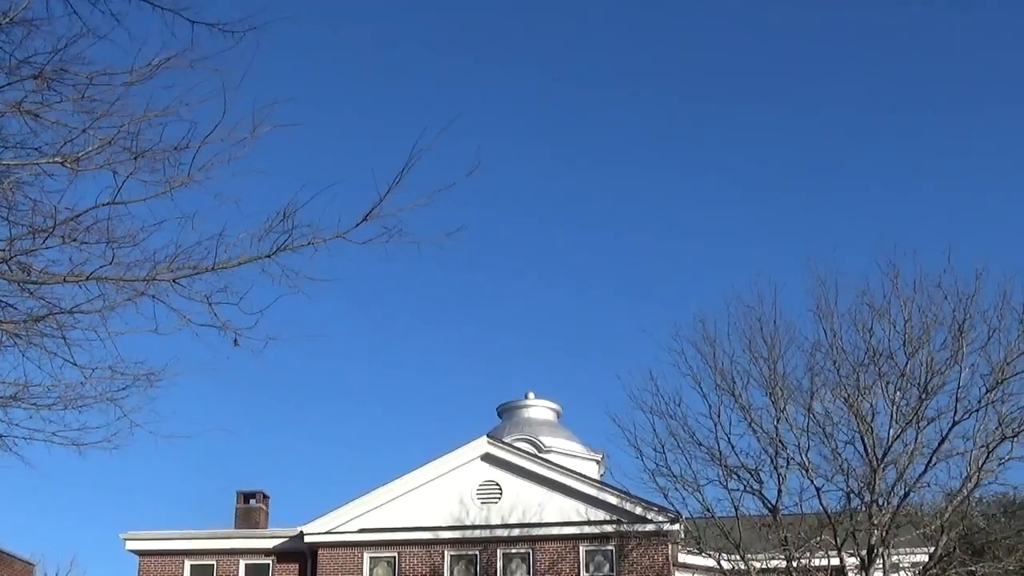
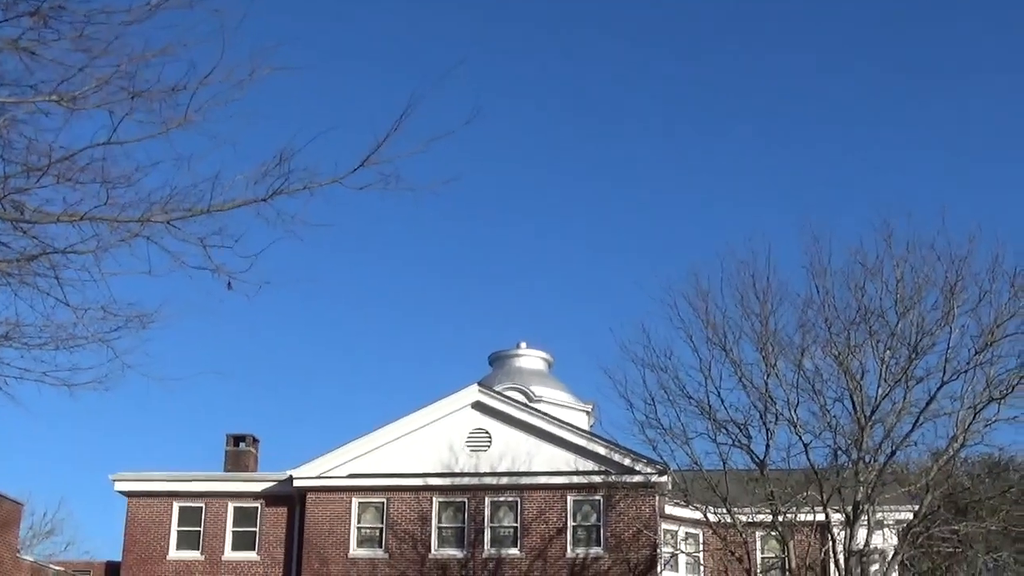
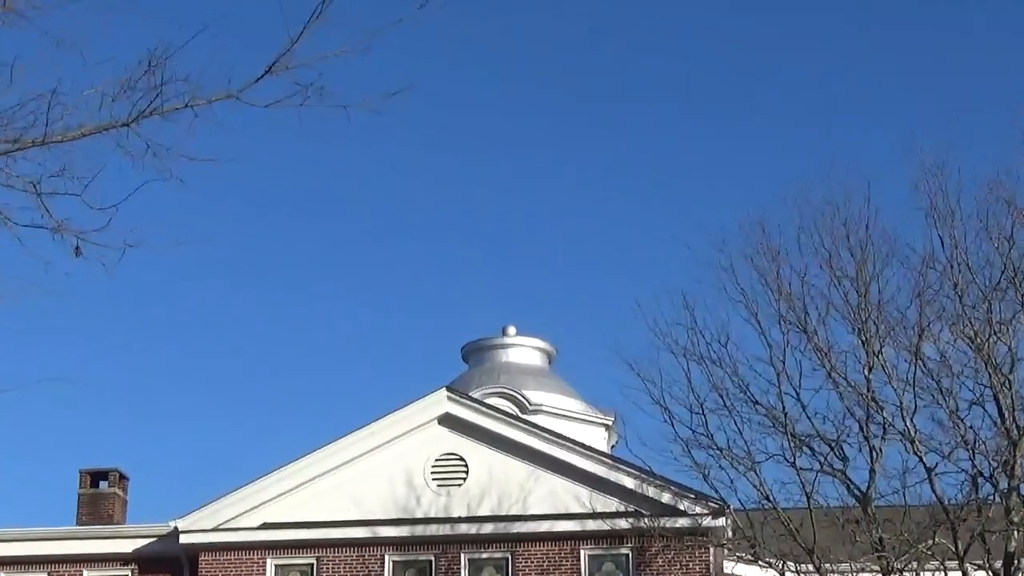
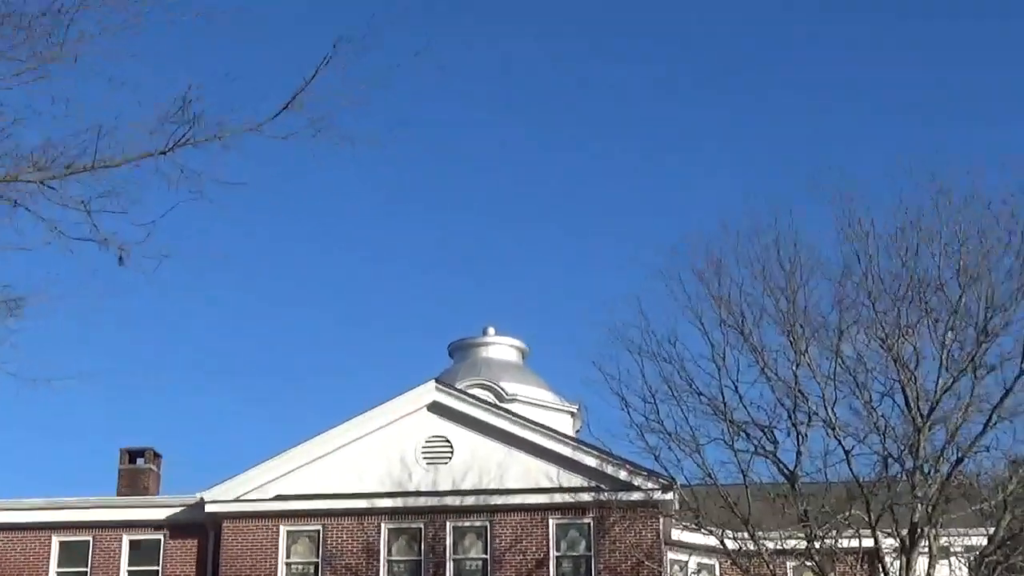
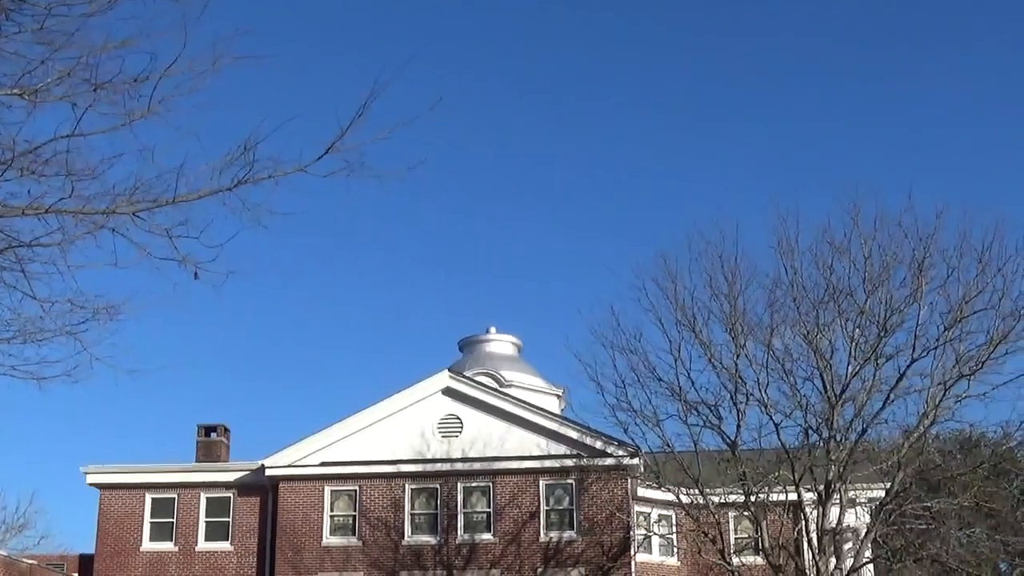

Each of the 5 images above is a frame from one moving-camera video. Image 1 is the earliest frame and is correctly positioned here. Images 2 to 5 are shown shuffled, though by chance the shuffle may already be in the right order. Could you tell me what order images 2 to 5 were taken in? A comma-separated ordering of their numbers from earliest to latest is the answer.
2, 5, 4, 3
